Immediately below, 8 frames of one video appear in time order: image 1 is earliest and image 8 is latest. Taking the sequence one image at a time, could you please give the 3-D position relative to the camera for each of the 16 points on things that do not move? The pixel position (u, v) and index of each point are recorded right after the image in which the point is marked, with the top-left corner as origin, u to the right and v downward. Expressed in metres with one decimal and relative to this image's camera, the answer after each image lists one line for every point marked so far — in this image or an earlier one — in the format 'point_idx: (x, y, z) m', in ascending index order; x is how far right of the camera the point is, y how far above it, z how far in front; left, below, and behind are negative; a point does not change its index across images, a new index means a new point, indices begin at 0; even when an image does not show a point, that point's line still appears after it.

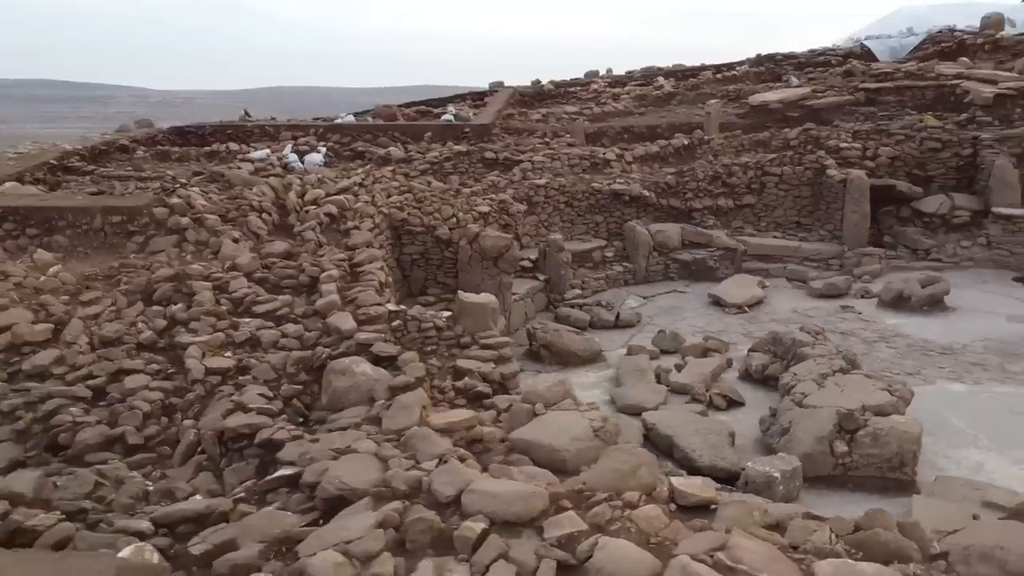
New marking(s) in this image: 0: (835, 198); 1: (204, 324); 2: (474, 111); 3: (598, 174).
0: (+2.3, +0.6, +5.7) m
1: (-1.2, -0.1, +3.1) m
2: (-0.4, +1.7, +7.8) m
3: (+0.6, +0.8, +5.9) m
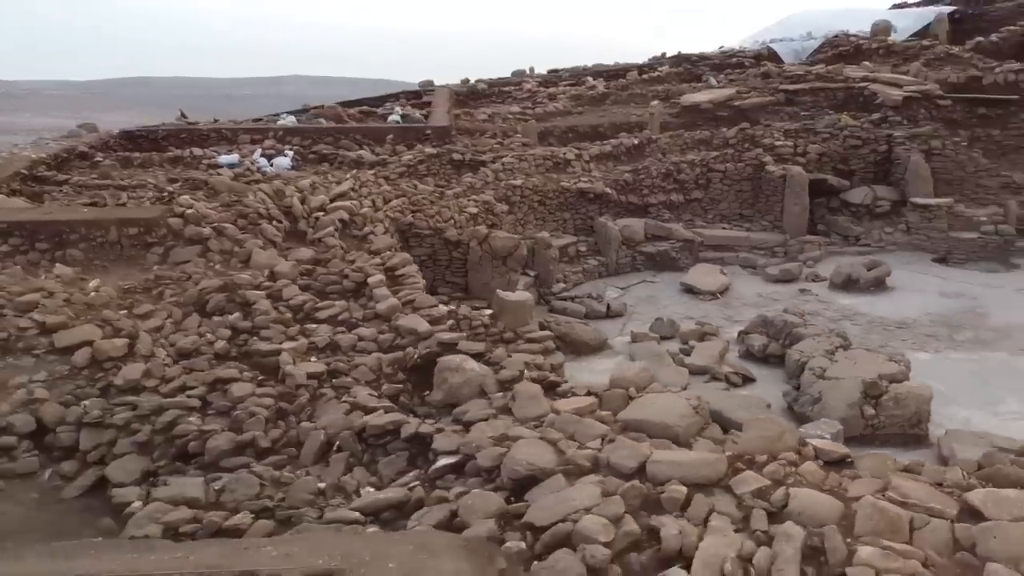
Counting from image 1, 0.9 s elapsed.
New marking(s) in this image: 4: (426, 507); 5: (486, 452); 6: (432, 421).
0: (+2.1, +0.8, +6.3) m
1: (-0.9, -0.2, +3.2) m
2: (-0.9, +1.8, +8.0) m
3: (+0.4, +0.9, +6.2) m
4: (-0.2, -0.6, +2.0) m
5: (-0.1, -0.4, +2.2) m
6: (-0.2, -0.4, +2.5) m
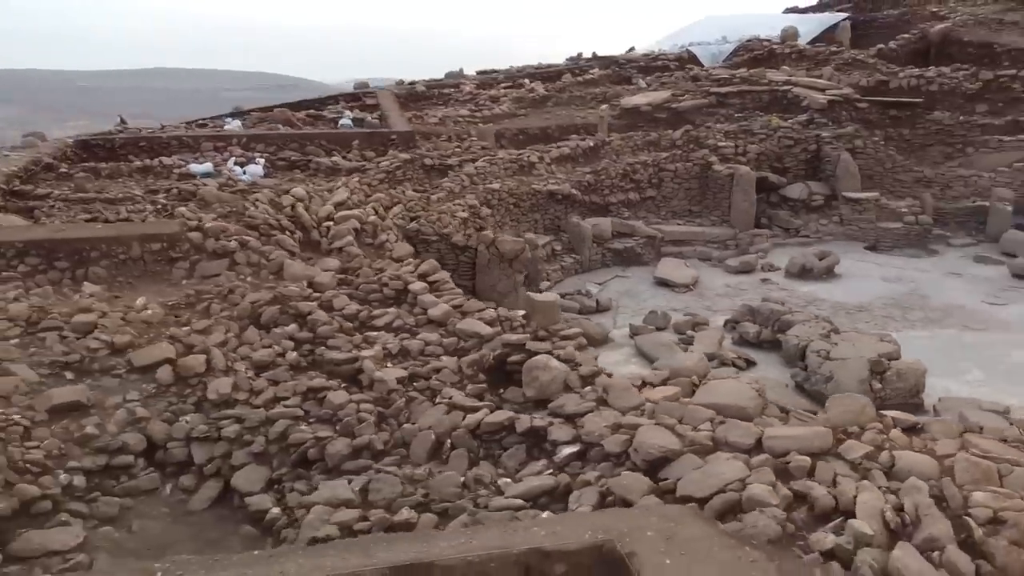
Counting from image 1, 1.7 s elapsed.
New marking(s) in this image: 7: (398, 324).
0: (+1.8, +0.8, +6.9) m
1: (-0.7, -0.2, +3.3) m
2: (-1.4, +1.7, +8.1) m
3: (+0.1, +0.9, +6.5) m
4: (+0.2, -0.6, +2.3) m
5: (+0.3, -0.5, +2.5) m
6: (+0.1, -0.4, +2.8) m
7: (-0.5, -0.2, +3.5) m
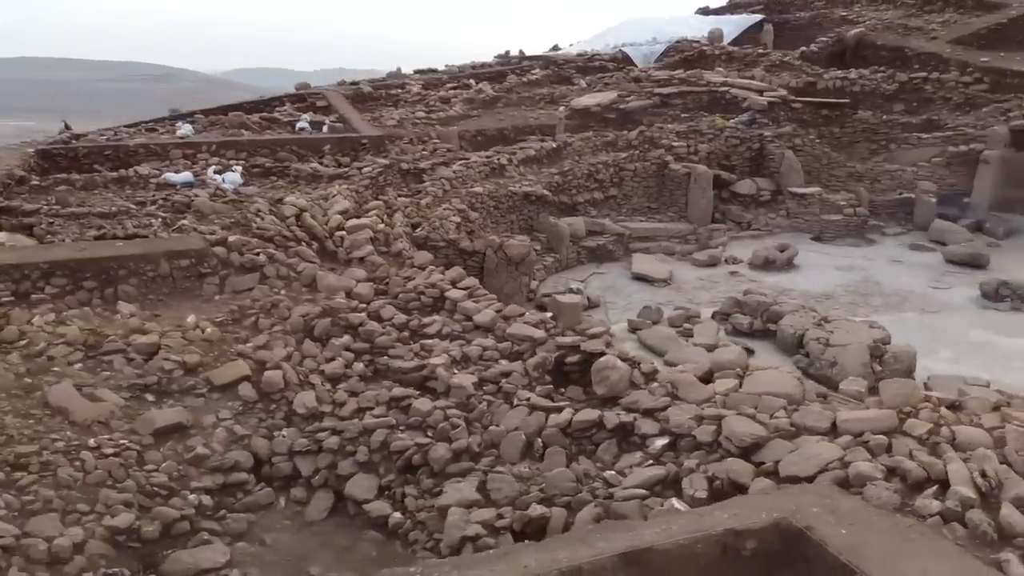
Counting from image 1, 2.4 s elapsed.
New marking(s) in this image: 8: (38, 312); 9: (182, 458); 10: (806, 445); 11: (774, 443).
0: (+1.5, +0.9, +7.3) m
1: (-0.5, -0.3, +3.5) m
2: (-1.9, +1.7, +8.1) m
3: (-0.1, +0.9, +6.7) m
4: (+0.5, -0.6, +2.6) m
5: (+0.6, -0.5, +2.8) m
6: (+0.4, -0.5, +3.0) m
7: (-0.3, -0.2, +3.7) m
8: (-2.1, -0.1, +3.6) m
9: (-1.1, -0.6, +2.7) m
10: (+0.9, -0.5, +2.6) m
11: (+0.9, -0.5, +2.6) m
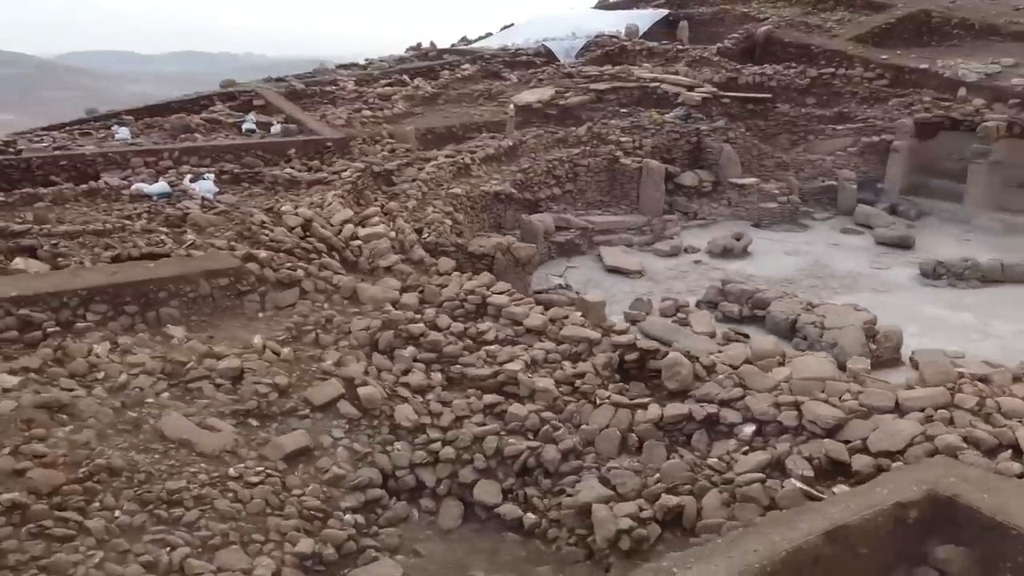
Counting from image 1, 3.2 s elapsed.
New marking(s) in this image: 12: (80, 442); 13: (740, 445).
0: (+1.1, +1.0, +7.7) m
1: (-0.2, -0.3, +3.6) m
2: (-2.4, +1.7, +7.9) m
3: (-0.4, +0.9, +6.9) m
4: (+1.0, -0.6, +2.9) m
5: (+1.0, -0.5, +3.1) m
6: (+0.7, -0.5, +3.3) m
7: (0.0, -0.2, +3.9) m
8: (-1.8, -0.2, +3.5) m
9: (-0.7, -0.7, +2.8) m
10: (+1.4, -0.5, +2.9) m
11: (+1.3, -0.5, +3.0) m
12: (-1.5, -0.5, +2.7) m
13: (+0.9, -0.6, +3.1) m
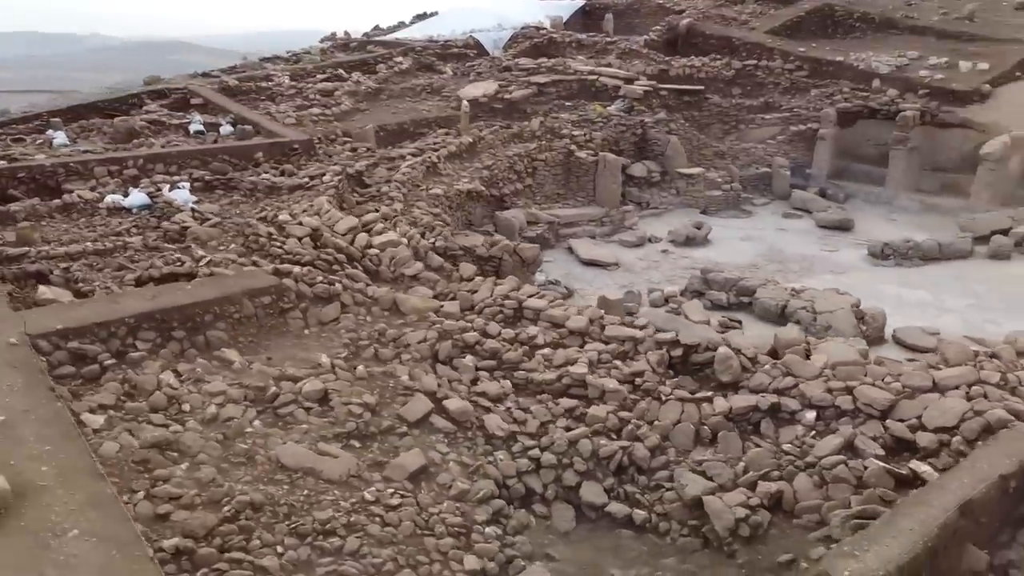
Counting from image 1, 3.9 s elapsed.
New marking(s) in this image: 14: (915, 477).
0: (+0.7, +1.1, +7.9) m
1: (+0.1, -0.3, +3.8) m
2: (-2.8, +1.6, +7.6) m
3: (-0.6, +1.0, +6.9) m
4: (+1.4, -0.6, +3.2) m
5: (+1.4, -0.5, +3.4) m
6: (+1.1, -0.5, +3.6) m
7: (+0.2, -0.3, +4.0) m
8: (-1.5, -0.3, +3.4) m
9: (-0.2, -0.7, +2.8) m
10: (+1.7, -0.5, +3.3) m
11: (+1.6, -0.5, +3.4) m
12: (-1.0, -0.6, +2.7) m
13: (+1.2, -0.6, +3.4) m
14: (+1.5, -0.7, +3.0) m
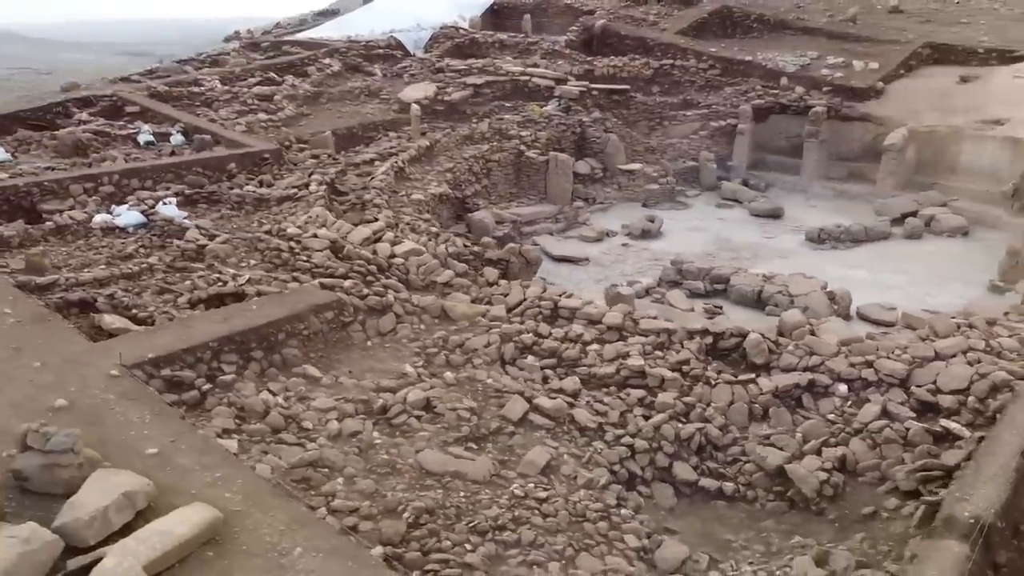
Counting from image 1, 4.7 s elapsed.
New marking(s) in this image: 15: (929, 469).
0: (+0.2, +1.2, +8.2) m
1: (+0.4, -0.4, +4.1) m
2: (-3.2, +1.5, +7.3) m
3: (-0.9, +0.9, +7.0) m
4: (+1.7, -0.6, +3.8) m
5: (+1.7, -0.4, +4.0) m
6: (+1.4, -0.4, +4.1) m
7: (+0.4, -0.3, +4.3) m
8: (-1.1, -0.4, +3.4) m
9: (+0.2, -0.8, +3.1) m
10: (+2.1, -0.4, +3.9) m
11: (+2.0, -0.4, +3.9) m
12: (-0.5, -0.7, +2.8) m
13: (+1.6, -0.5, +3.9) m
14: (+1.9, -0.6, +3.5) m
15: (+1.7, -0.7, +3.3) m
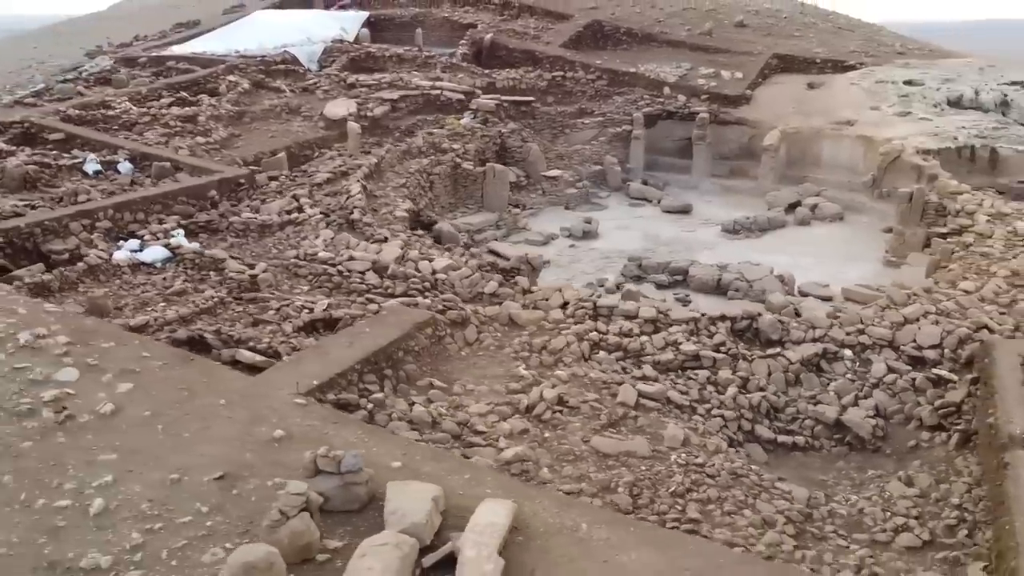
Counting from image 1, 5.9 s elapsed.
0: (-0.4, +1.1, +8.7) m
1: (+0.8, -0.4, +4.7) m
2: (-3.6, +1.2, +7.0) m
3: (-1.3, +0.8, +7.3) m
4: (+2.2, -0.4, +4.7) m
5: (+2.1, -0.3, +4.9) m
6: (+1.8, -0.4, +4.9) m
7: (+0.8, -0.3, +5.0) m
8: (-0.5, -0.6, +3.7) m
9: (+0.9, -0.8, +3.8) m
10: (+2.5, -0.3, +5.0) m
11: (+2.4, -0.3, +5.0) m
12: (+0.3, -0.8, +3.3) m
13: (+2.0, -0.4, +4.8) m
14: (+2.4, -0.5, +4.6) m
15: (+2.3, -0.6, +4.3) m
